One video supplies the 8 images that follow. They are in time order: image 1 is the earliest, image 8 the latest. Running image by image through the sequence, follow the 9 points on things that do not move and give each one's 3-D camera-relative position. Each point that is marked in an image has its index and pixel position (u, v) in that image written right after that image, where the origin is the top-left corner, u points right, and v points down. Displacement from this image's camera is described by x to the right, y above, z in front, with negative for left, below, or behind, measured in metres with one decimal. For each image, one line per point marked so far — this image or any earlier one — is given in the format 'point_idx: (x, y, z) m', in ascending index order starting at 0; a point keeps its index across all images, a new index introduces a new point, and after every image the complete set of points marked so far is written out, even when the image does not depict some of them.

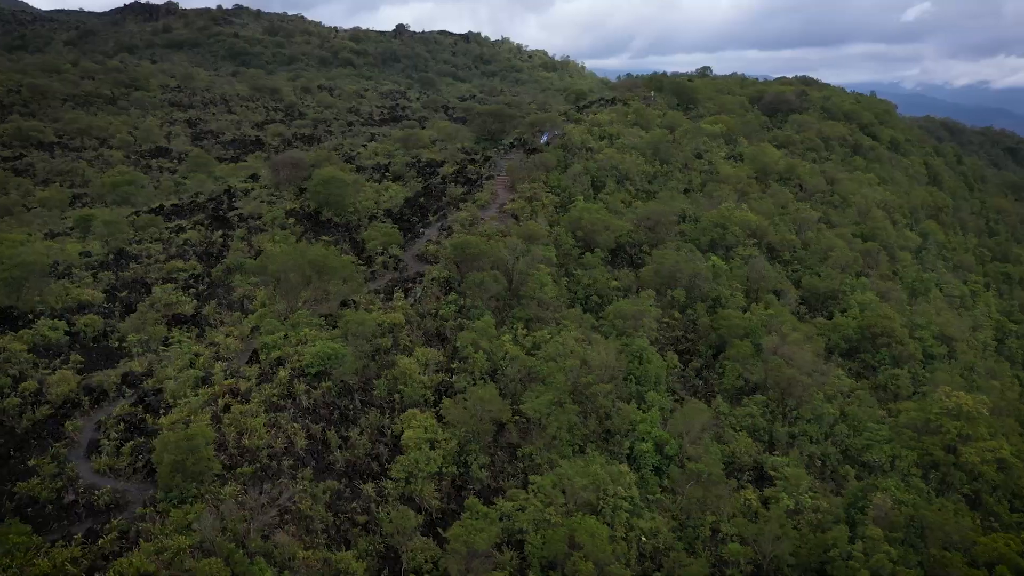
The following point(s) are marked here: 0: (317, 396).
0: (-3.9, -2.2, +17.0) m
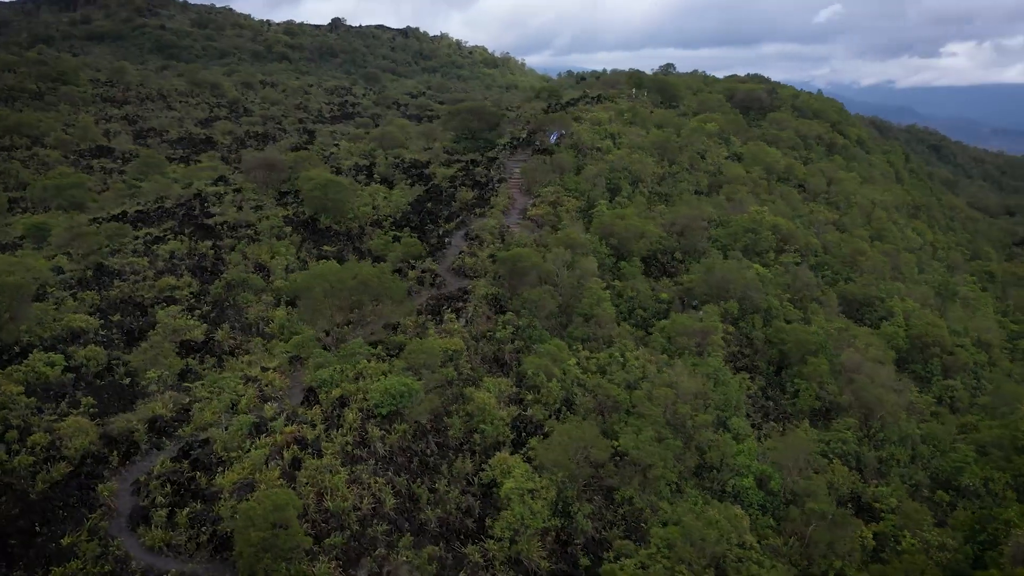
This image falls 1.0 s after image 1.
0: (-2.0, -2.6, +14.6) m
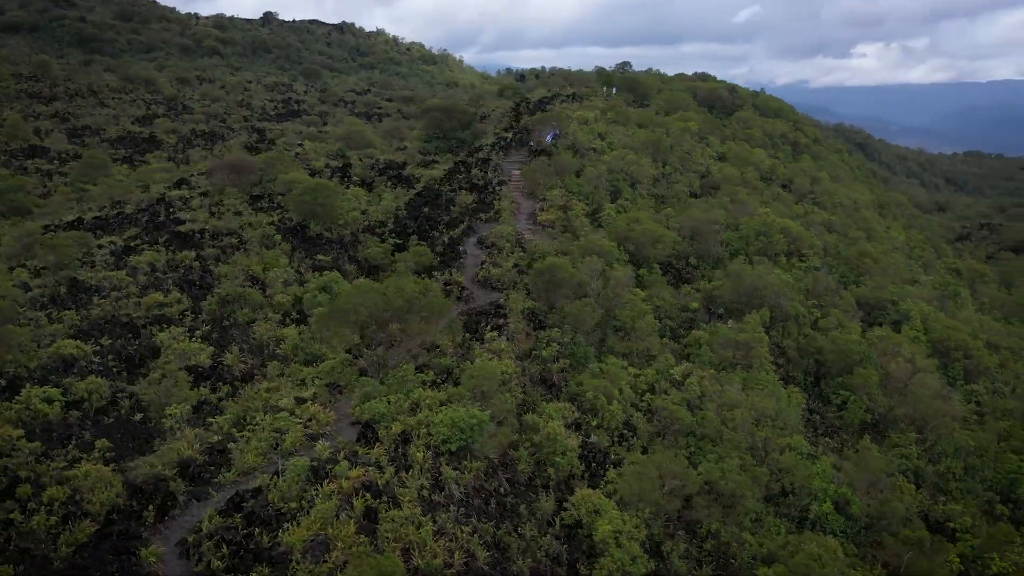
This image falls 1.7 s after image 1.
0: (-0.7, -3.0, +13.0) m
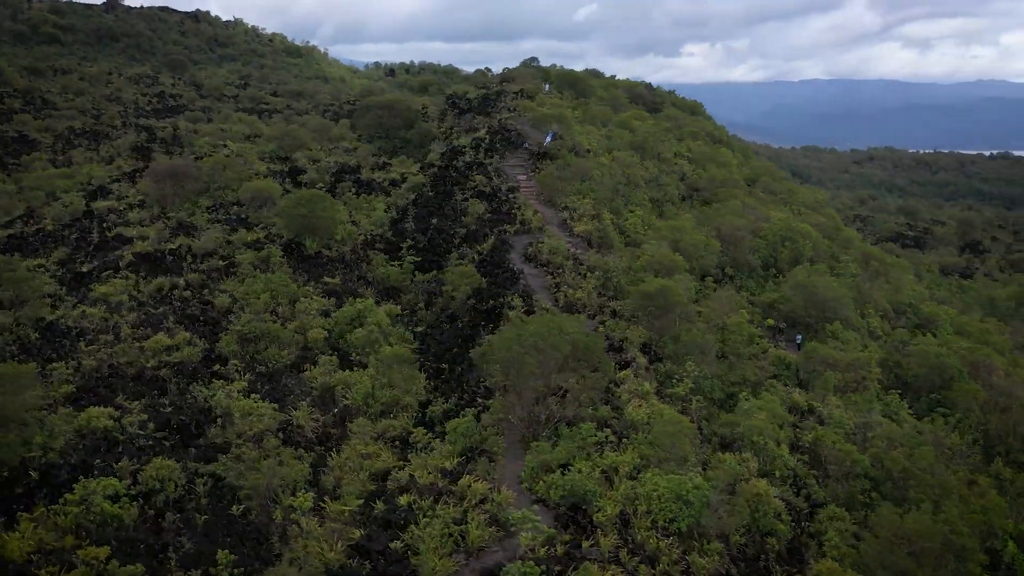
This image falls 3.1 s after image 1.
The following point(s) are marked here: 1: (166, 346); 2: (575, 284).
0: (+2.6, -3.6, +10.7) m
1: (-7.1, -1.2, +17.4) m
2: (+1.4, +0.1, +18.8) m
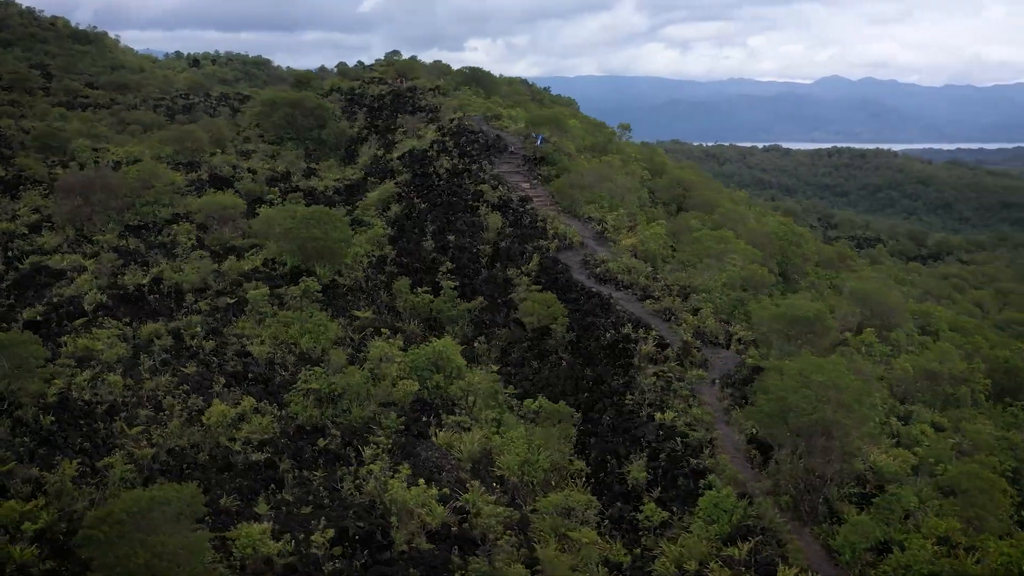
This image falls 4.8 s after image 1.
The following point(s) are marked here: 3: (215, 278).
0: (+6.7, -4.0, +9.4) m
1: (-4.5, -2.1, +13.6) m
2: (+3.5, -0.4, +17.0) m
3: (-6.7, +0.2, +19.1) m
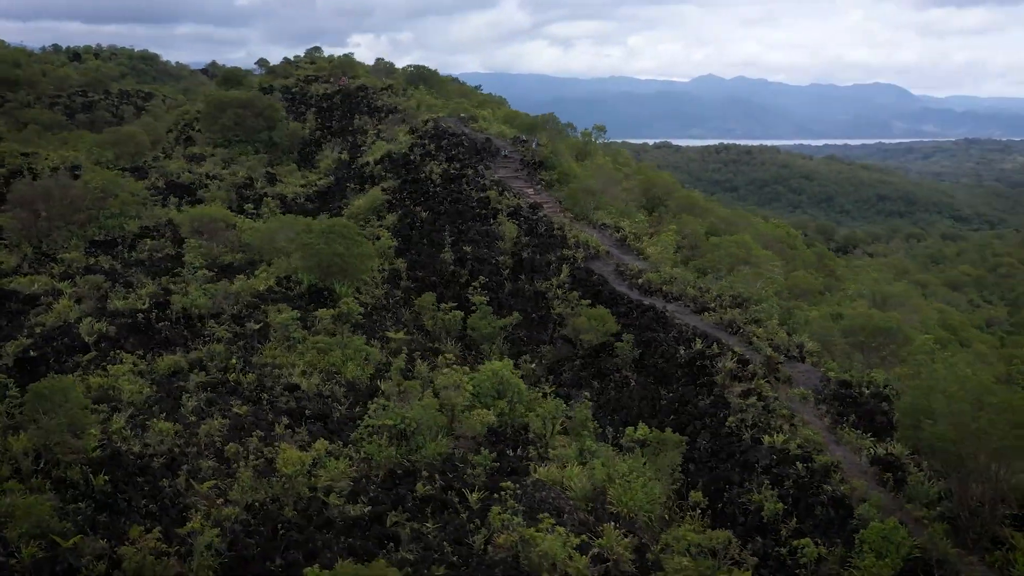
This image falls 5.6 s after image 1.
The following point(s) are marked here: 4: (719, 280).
0: (+8.8, -4.2, +9.3) m
1: (-2.8, -2.5, +12.1) m
2: (+4.5, -0.6, +16.4) m
3: (-5.8, -0.2, +17.2) m
4: (+4.5, +0.2, +18.7) m
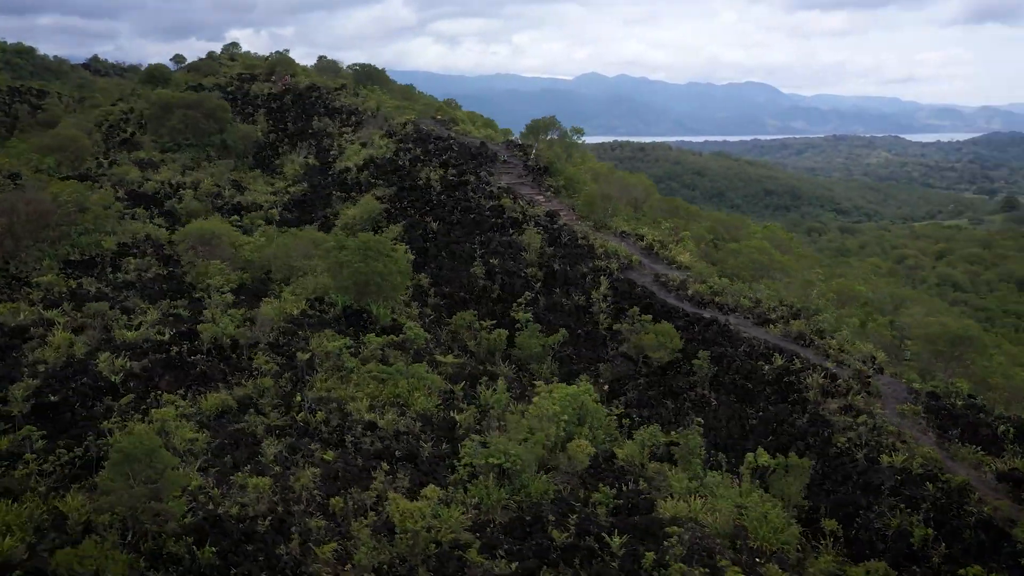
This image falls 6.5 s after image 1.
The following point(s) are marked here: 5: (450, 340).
0: (+10.9, -4.3, +9.5) m
1: (-1.0, -2.9, +10.8) m
2: (+5.7, -0.8, +16.0) m
3: (-4.7, -0.7, +15.6) m
4: (+5.4, 0.0, +18.3) m
5: (-1.2, -0.9, +17.1) m
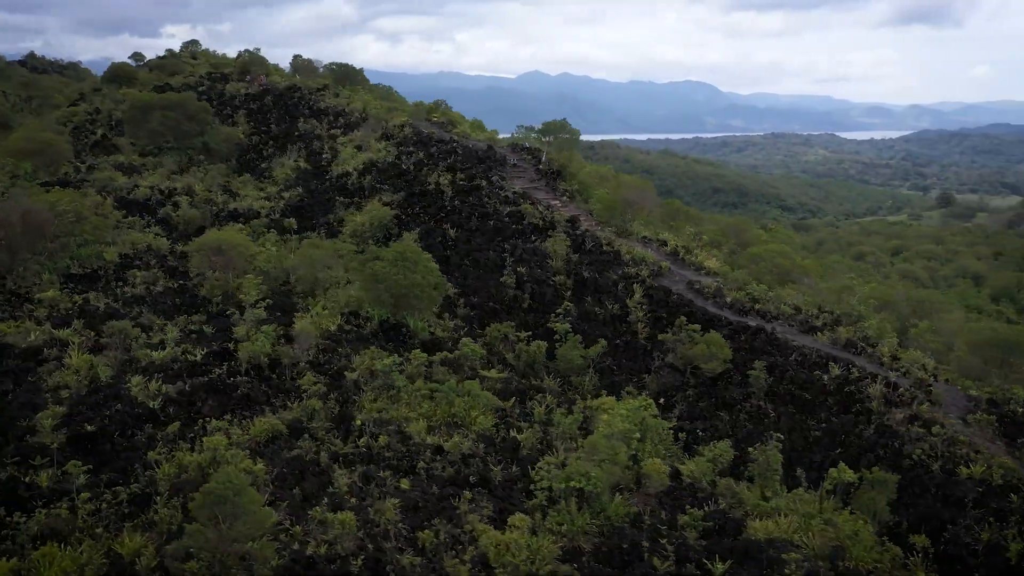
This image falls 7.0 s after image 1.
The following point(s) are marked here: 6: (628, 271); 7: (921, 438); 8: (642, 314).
0: (+12.2, -4.3, +9.7) m
1: (+0.2, -3.1, +10.2) m
2: (+6.6, -1.0, +15.9) m
3: (-3.8, -1.0, +14.7) m
4: (+6.1, -0.2, +18.1) m
5: (-0.4, -1.1, +16.5) m
6: (+2.6, +0.4, +18.9) m
7: (+6.4, -2.3, +13.2) m
8: (+2.7, -0.5, +17.4) m
